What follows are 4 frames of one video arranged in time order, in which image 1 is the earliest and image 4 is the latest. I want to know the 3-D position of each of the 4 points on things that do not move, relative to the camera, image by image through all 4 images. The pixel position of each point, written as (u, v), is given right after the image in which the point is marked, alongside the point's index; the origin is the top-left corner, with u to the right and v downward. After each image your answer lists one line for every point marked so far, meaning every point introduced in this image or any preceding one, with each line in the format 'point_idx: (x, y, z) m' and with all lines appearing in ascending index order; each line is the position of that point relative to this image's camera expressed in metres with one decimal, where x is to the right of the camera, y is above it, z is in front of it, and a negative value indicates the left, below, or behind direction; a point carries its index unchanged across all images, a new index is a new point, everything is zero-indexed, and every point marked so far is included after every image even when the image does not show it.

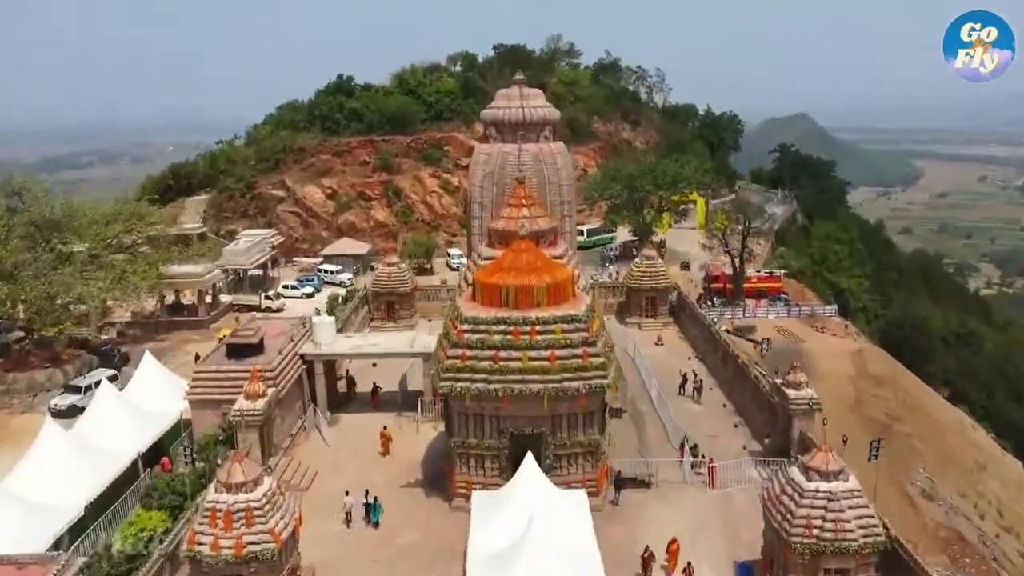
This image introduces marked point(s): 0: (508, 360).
0: (-0.1, -1.6, +17.9) m
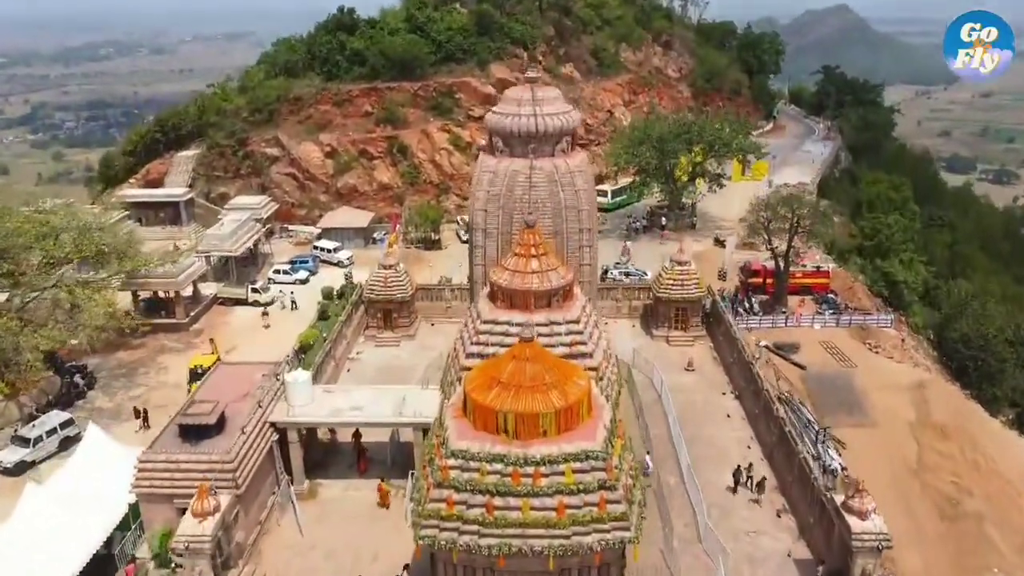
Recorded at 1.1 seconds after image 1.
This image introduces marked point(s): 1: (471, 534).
0: (-0.1, -4.0, +14.3) m
1: (-0.7, -4.4, +14.4) m
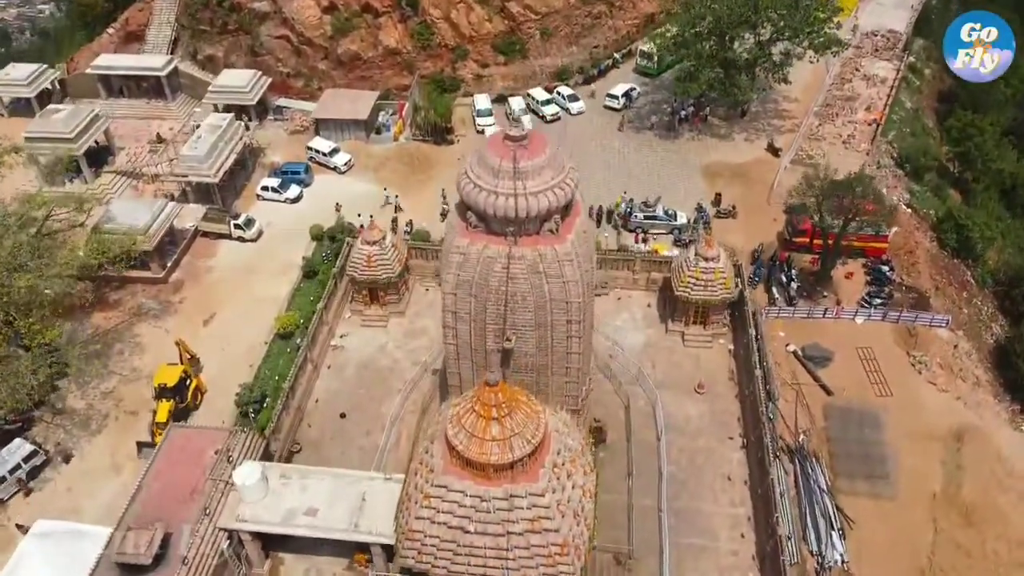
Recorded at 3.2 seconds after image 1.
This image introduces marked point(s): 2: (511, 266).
0: (-1.5, -8.8, +13.3) m
1: (-2.1, -9.2, +13.5) m
2: (0.0, +0.5, +18.0) m
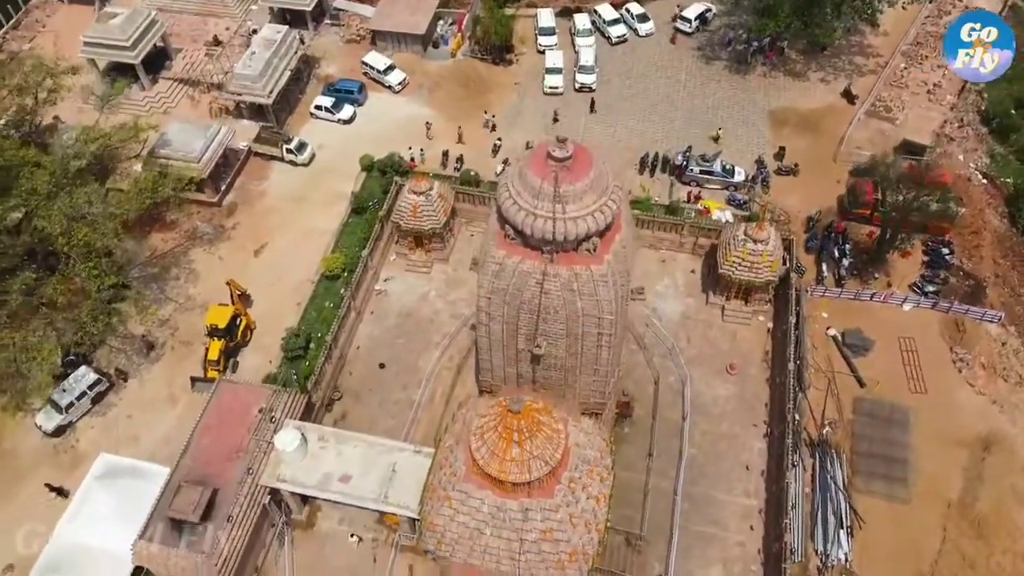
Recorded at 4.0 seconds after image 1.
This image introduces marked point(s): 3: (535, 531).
0: (-1.7, -9.8, +15.3) m
1: (-2.4, -10.0, +15.7) m
2: (+0.7, +0.1, +18.1) m
3: (+0.5, -5.4, +17.8) m
